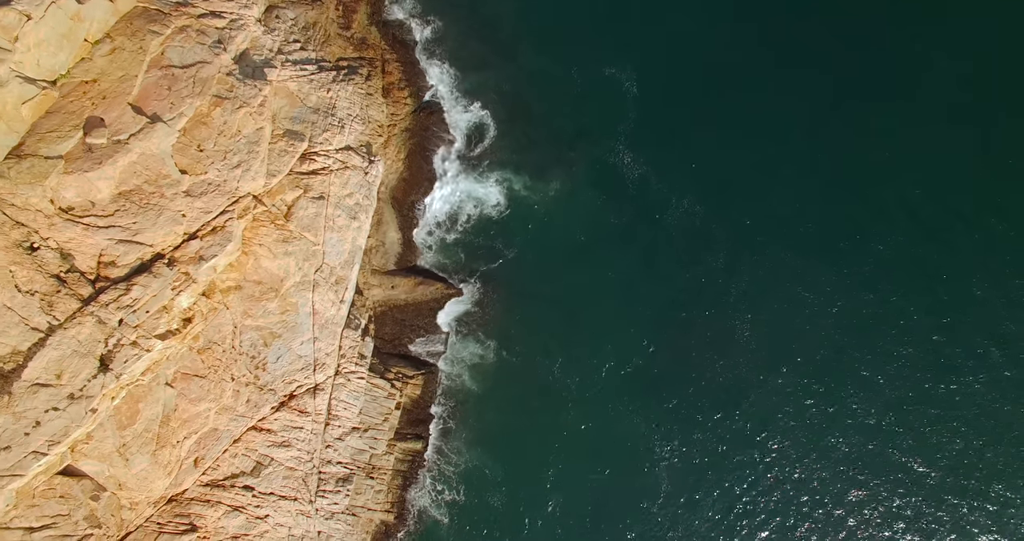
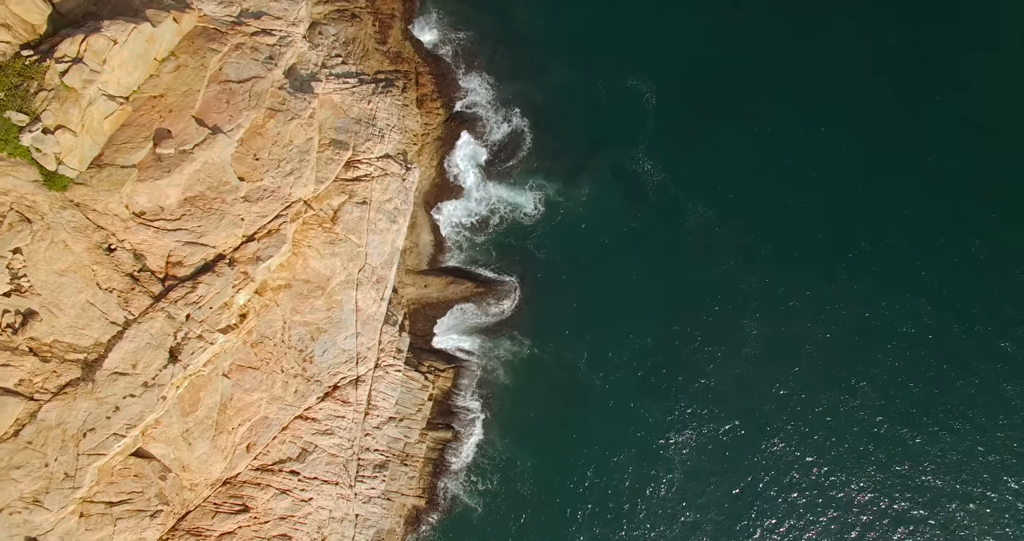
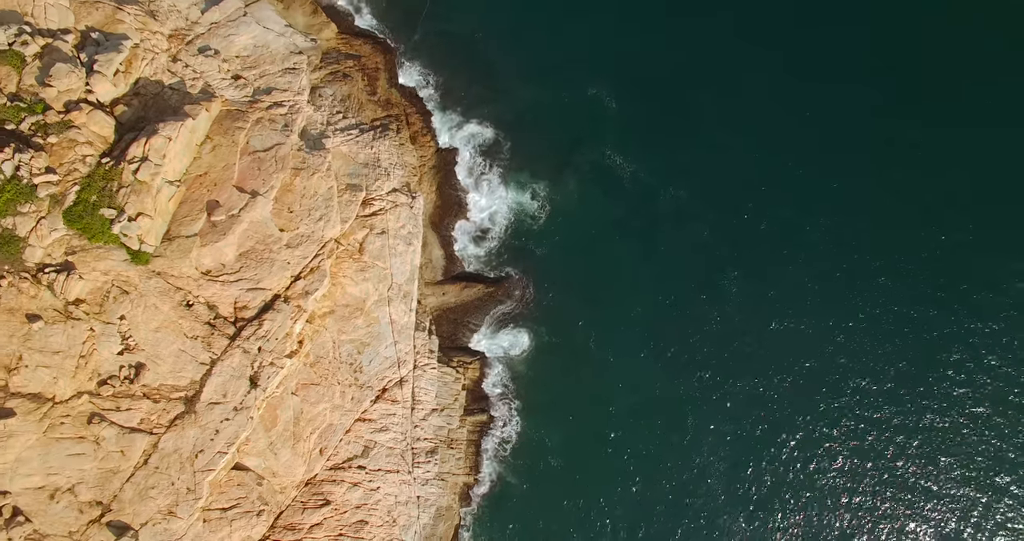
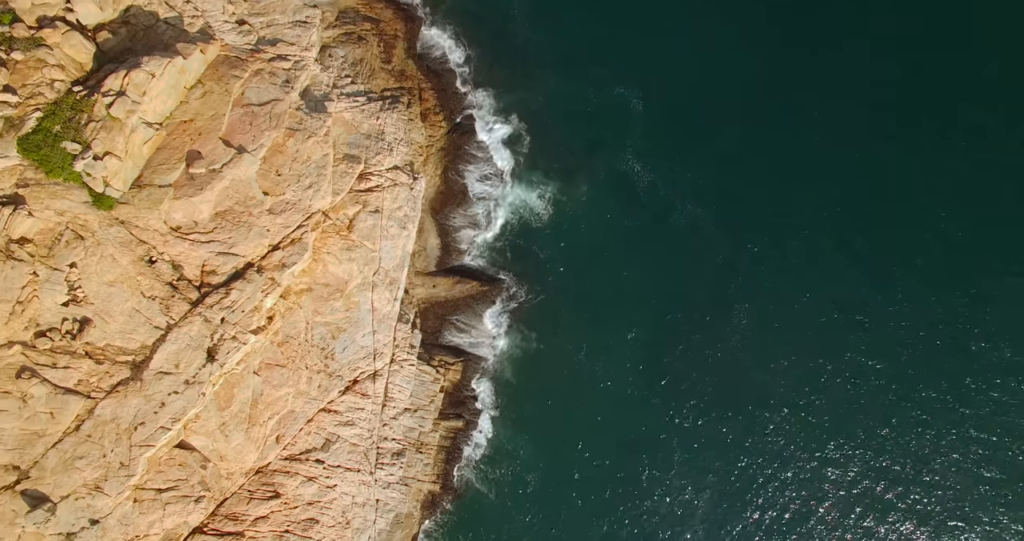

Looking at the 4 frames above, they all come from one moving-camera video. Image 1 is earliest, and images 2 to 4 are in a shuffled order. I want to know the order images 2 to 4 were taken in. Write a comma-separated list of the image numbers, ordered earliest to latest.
2, 4, 3
